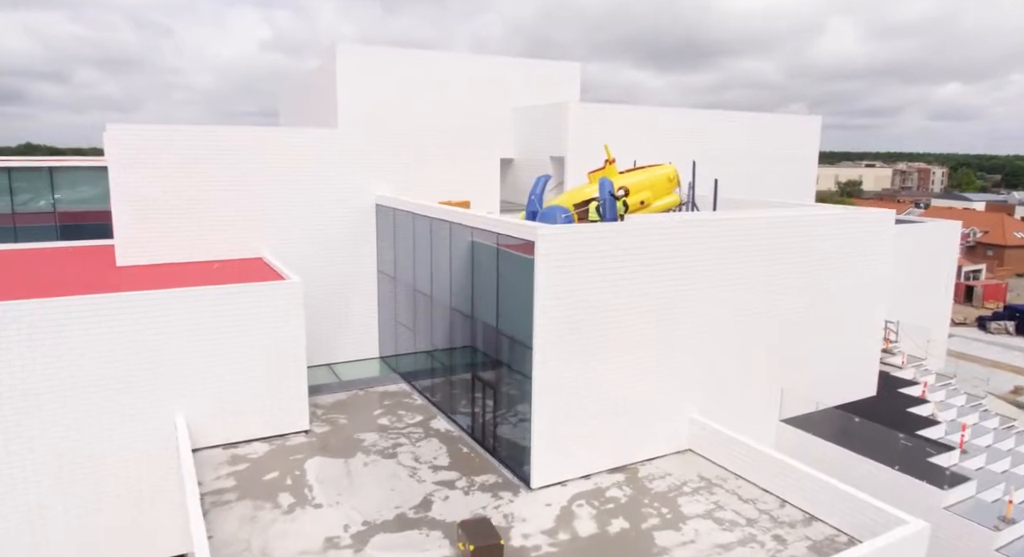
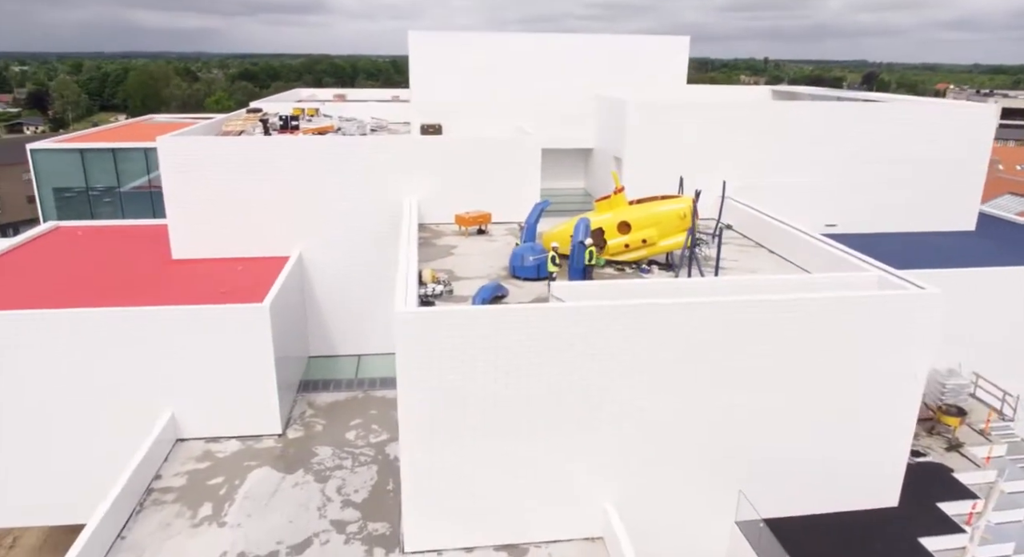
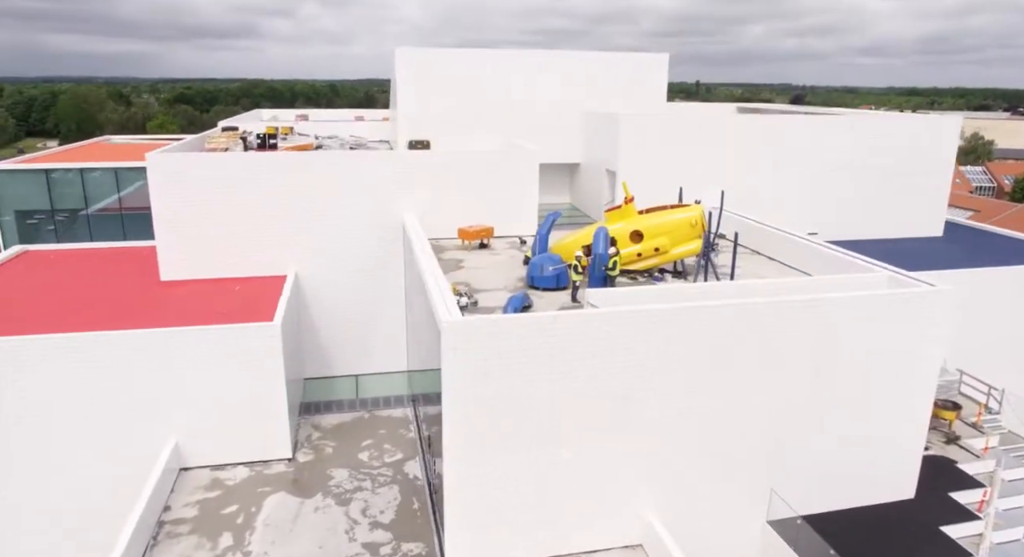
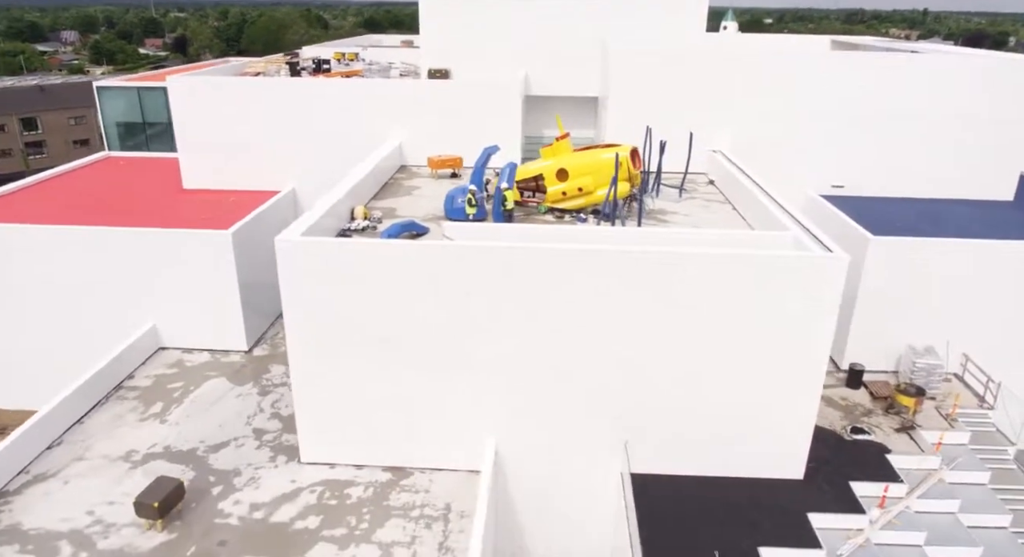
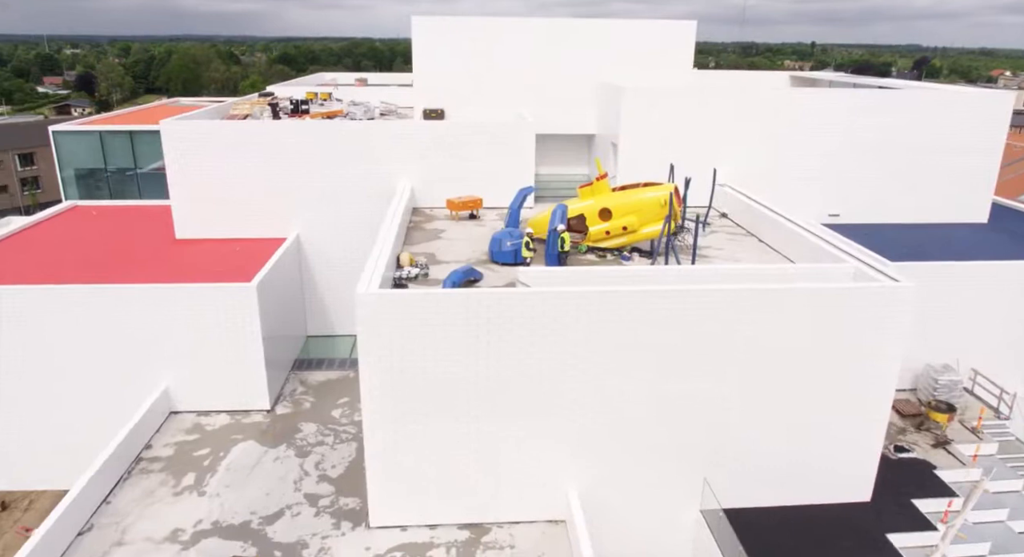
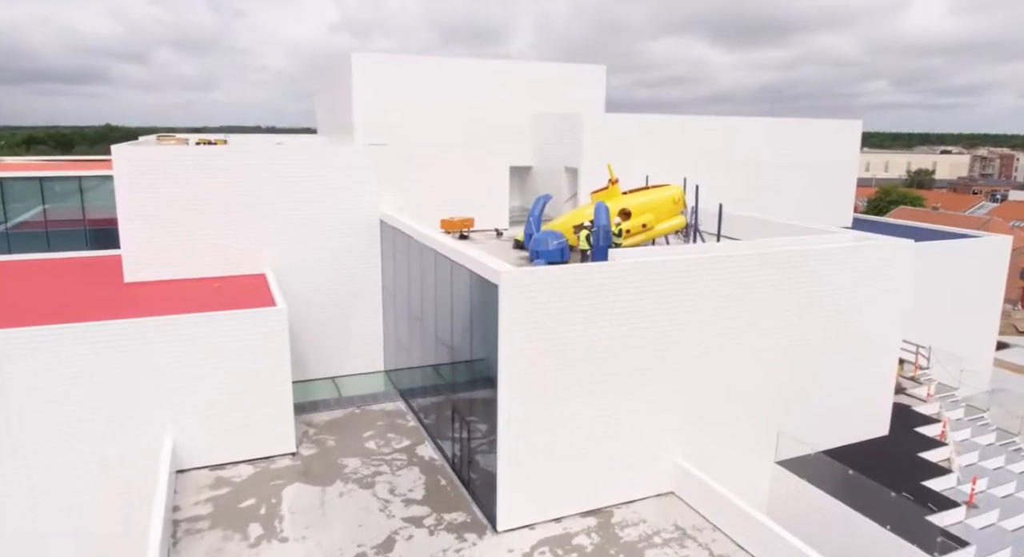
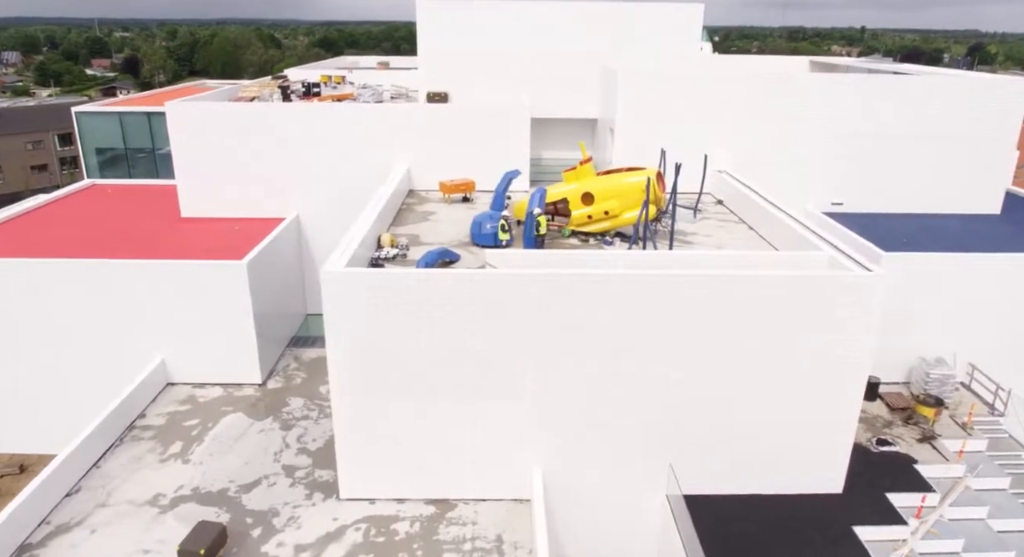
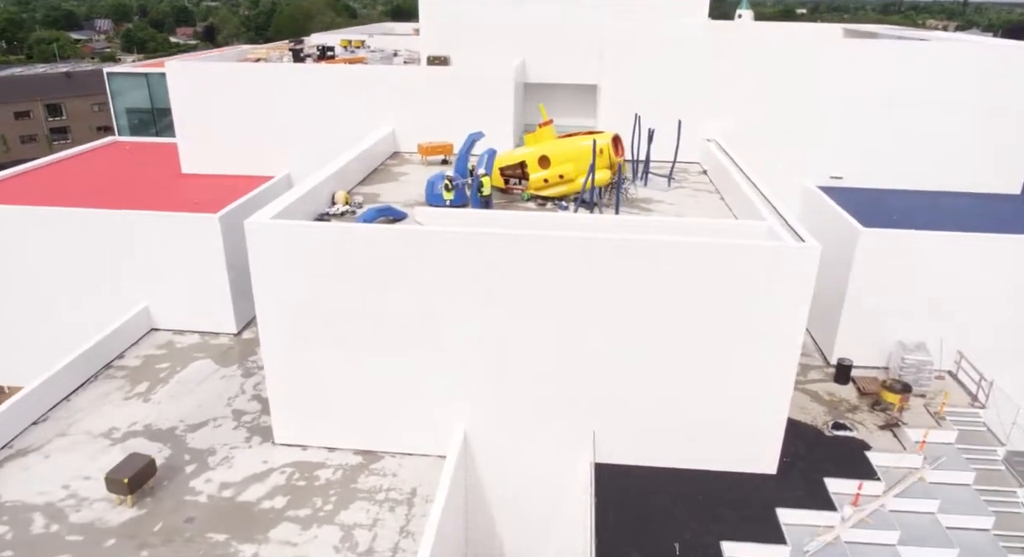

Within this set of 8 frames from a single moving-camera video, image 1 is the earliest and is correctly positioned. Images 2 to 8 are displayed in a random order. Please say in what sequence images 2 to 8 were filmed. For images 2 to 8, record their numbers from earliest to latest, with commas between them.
6, 3, 2, 5, 7, 4, 8
